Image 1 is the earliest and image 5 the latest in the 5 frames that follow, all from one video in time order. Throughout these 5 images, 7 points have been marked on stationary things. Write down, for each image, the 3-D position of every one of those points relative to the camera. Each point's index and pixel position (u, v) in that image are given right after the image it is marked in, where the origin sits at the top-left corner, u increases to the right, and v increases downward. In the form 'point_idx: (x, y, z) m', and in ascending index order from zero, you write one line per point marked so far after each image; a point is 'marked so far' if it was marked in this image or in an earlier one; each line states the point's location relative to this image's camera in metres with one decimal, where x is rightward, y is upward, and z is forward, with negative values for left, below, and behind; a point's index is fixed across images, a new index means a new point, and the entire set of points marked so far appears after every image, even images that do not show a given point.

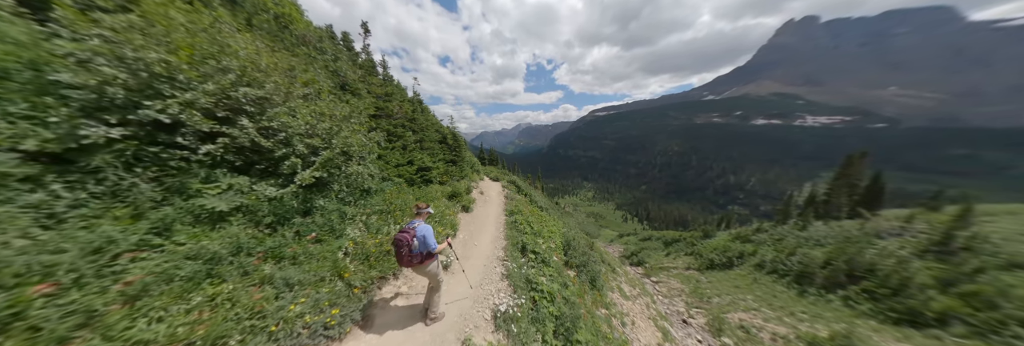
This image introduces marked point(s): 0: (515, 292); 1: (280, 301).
0: (+0.2, -6.7, +11.1) m
1: (-7.7, -4.1, +6.5) m
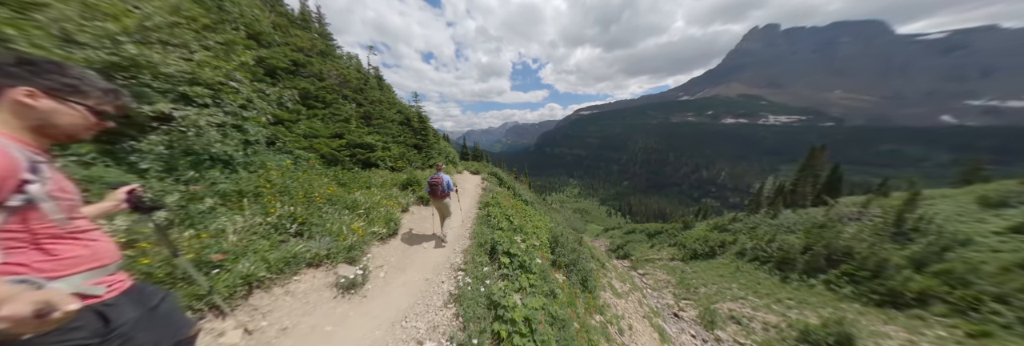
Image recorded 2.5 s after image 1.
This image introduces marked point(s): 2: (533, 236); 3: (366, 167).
0: (-1.5, -5.1, +6.6) m
1: (-9.1, -2.7, +1.4) m
2: (+2.2, -6.3, +19.9) m
3: (-12.4, +0.6, +17.4) m
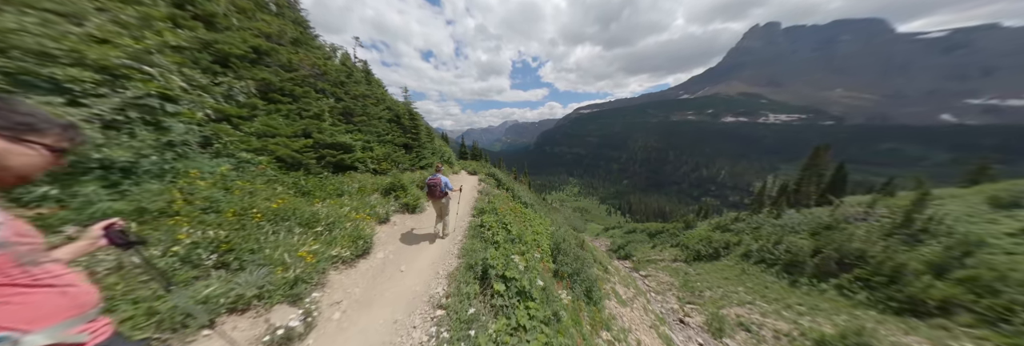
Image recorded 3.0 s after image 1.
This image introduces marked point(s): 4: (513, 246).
0: (-1.7, -5.4, +4.6) m
1: (-9.3, -3.1, -0.6) m
2: (+2.0, -6.6, +17.9) m
3: (-12.6, +0.3, +15.4) m
4: (+0.2, -5.2, +13.7) m
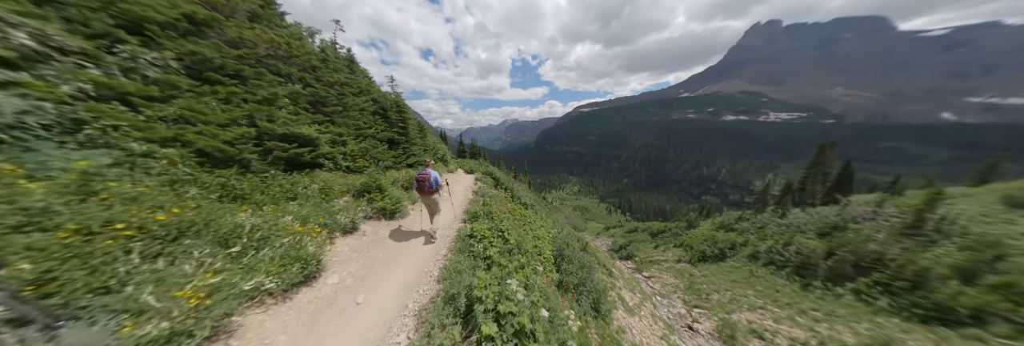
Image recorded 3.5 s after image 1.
0: (-1.9, -5.4, +2.2) m
1: (-9.5, -3.1, -2.9) m
2: (+1.8, -6.5, +15.6) m
3: (-12.8, +0.4, +13.0) m
4: (0.0, -5.1, +11.3) m
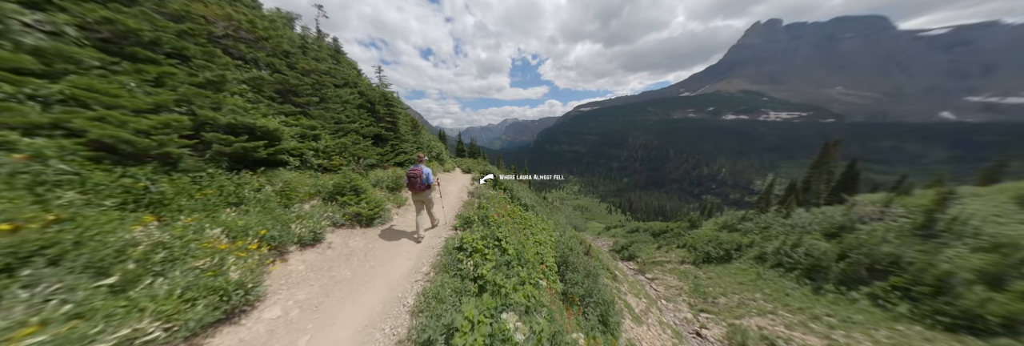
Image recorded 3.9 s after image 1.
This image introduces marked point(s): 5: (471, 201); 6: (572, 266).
0: (-1.9, -5.4, +0.4) m
1: (-9.6, -3.1, -4.8) m
2: (+1.7, -6.4, +13.7) m
3: (-12.9, +0.5, +11.1) m
4: (-0.1, -5.0, +9.5) m
5: (-4.1, -2.7, +19.7) m
6: (+6.1, -9.4, +19.2) m
